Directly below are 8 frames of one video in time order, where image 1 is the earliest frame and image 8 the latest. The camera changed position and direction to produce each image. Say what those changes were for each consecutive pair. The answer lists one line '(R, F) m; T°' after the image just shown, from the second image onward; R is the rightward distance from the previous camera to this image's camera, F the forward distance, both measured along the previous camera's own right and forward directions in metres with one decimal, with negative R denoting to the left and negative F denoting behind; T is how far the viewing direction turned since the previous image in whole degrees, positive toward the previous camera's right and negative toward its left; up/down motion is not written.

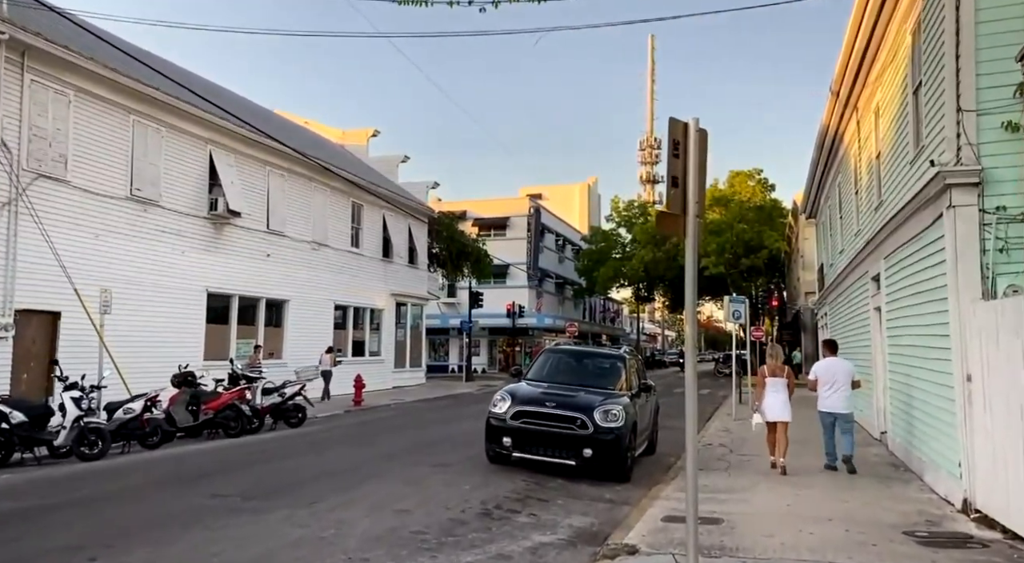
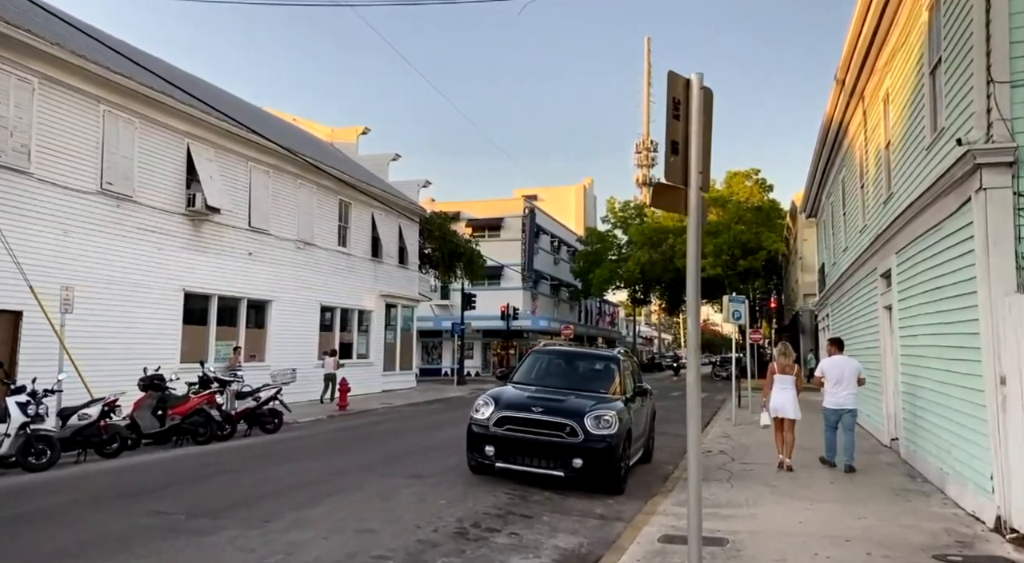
(+0.1, +0.7) m; 0°
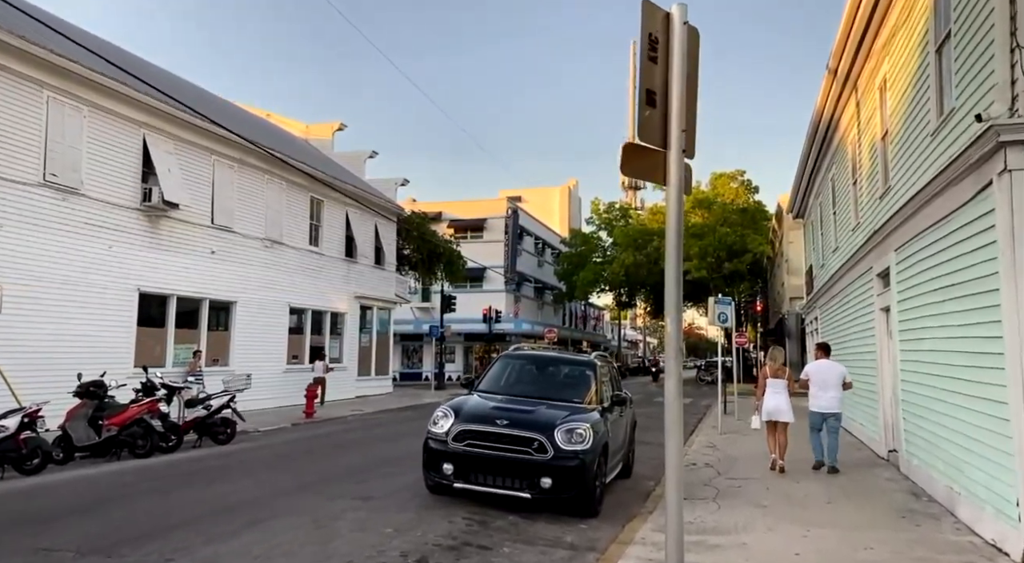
(+0.2, +0.9) m; +1°
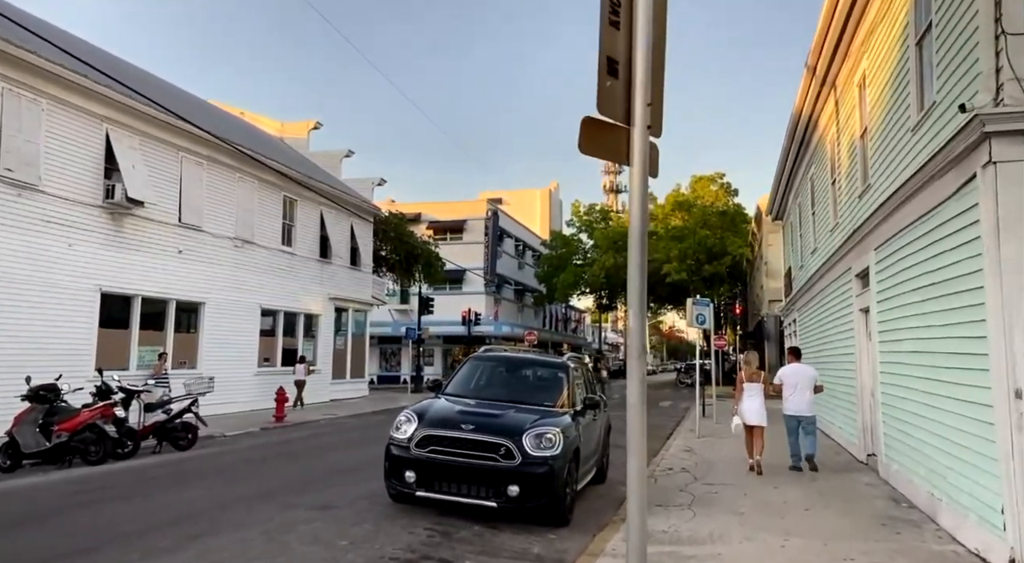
(+0.1, +0.3) m; +1°
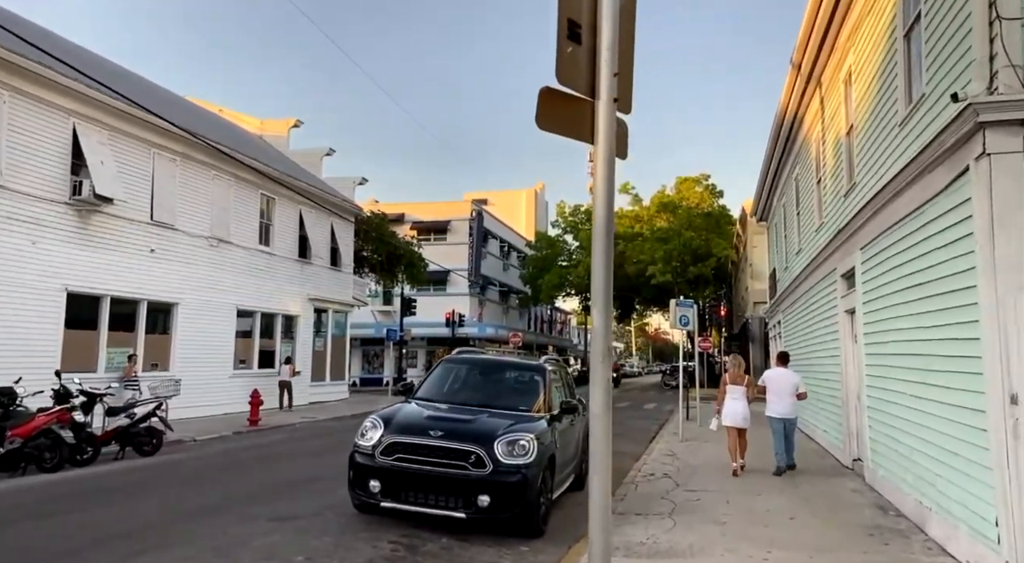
(+0.1, +0.3) m; +1°
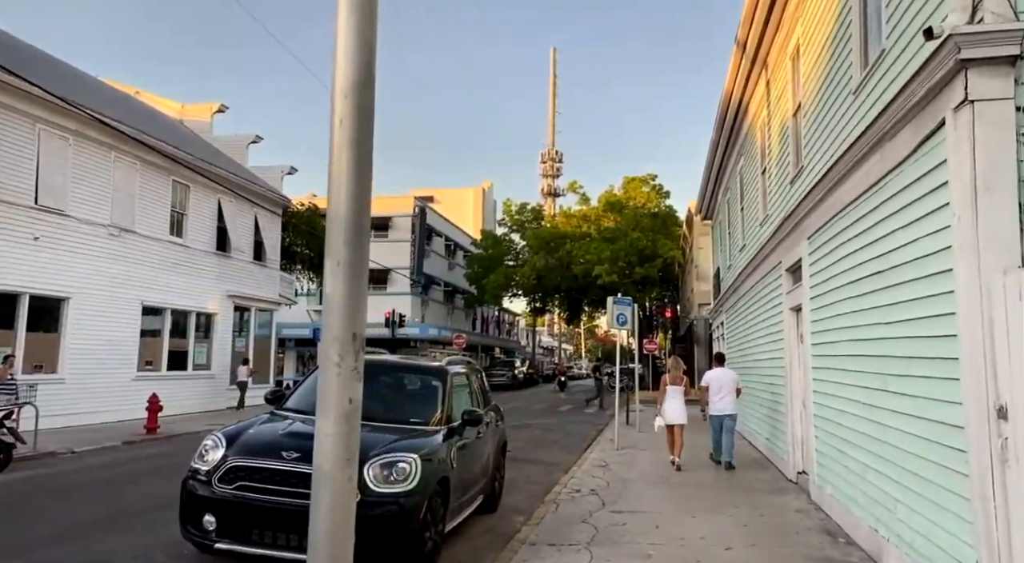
(+0.5, +1.2) m; +4°
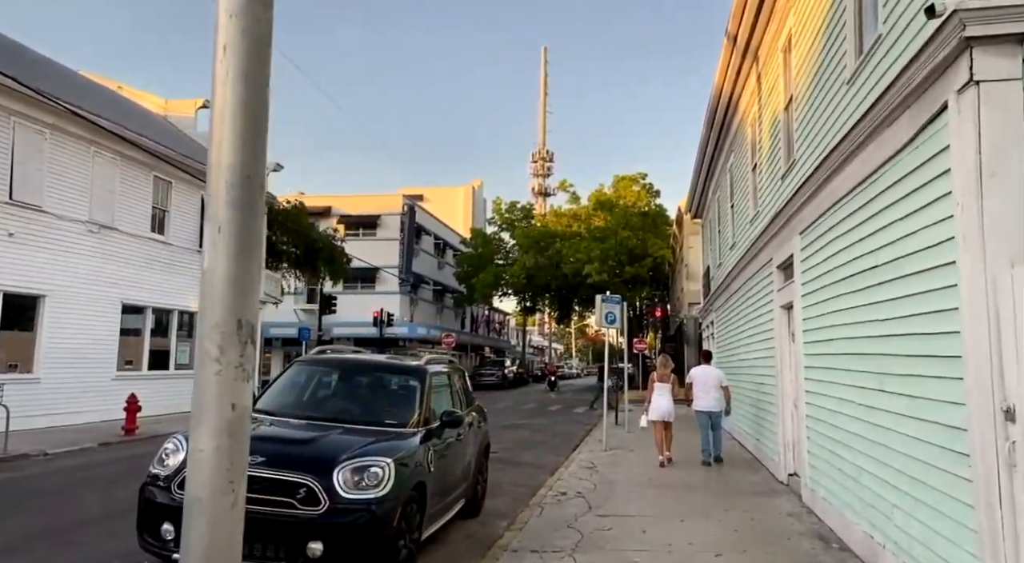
(+0.1, +0.3) m; +1°
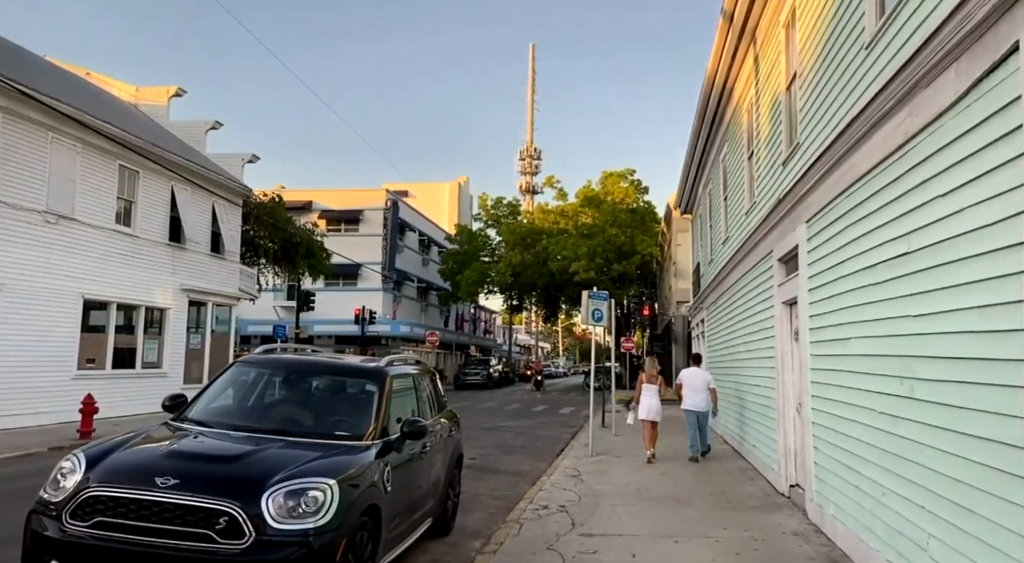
(+0.1, +0.8) m; +1°
